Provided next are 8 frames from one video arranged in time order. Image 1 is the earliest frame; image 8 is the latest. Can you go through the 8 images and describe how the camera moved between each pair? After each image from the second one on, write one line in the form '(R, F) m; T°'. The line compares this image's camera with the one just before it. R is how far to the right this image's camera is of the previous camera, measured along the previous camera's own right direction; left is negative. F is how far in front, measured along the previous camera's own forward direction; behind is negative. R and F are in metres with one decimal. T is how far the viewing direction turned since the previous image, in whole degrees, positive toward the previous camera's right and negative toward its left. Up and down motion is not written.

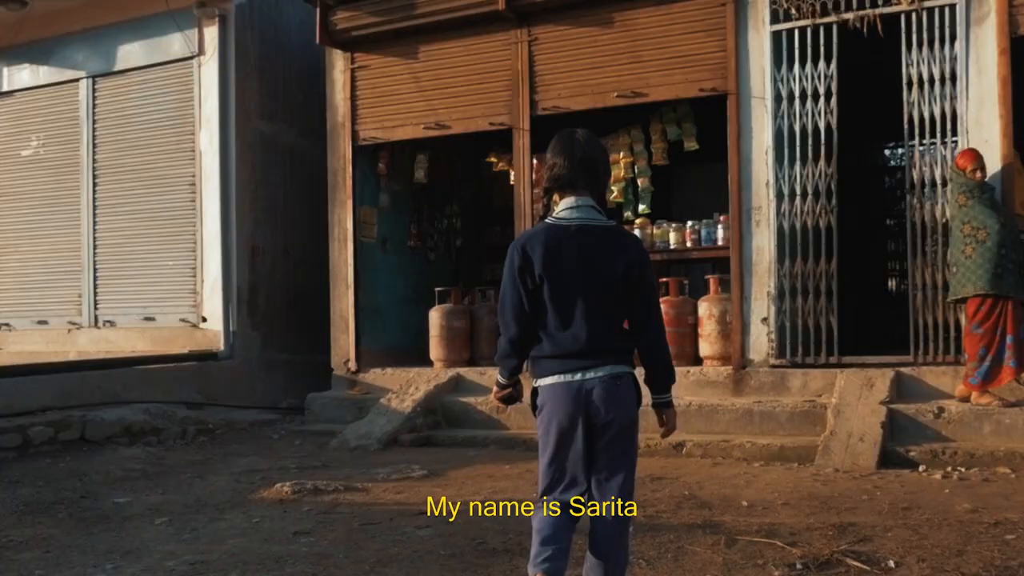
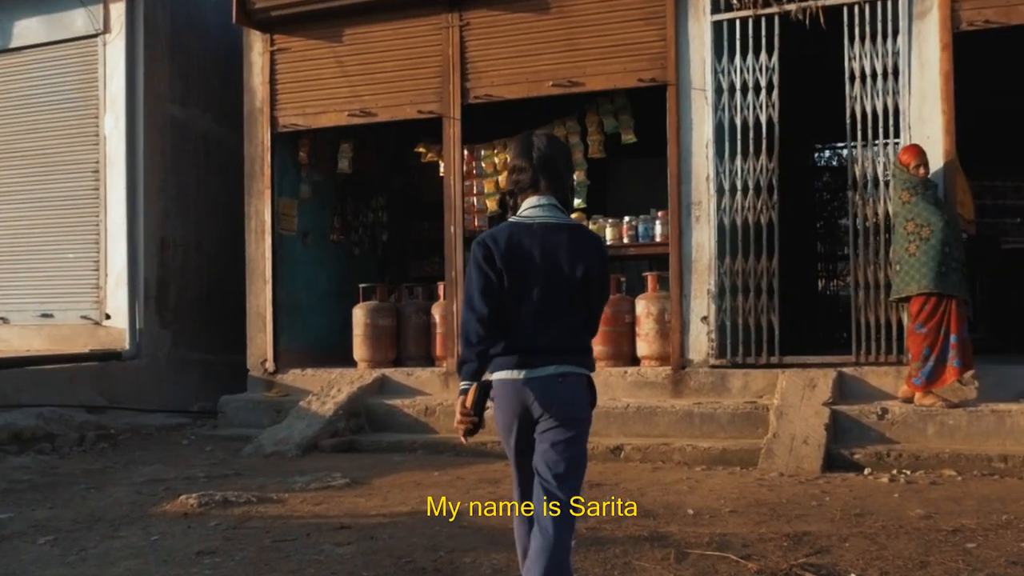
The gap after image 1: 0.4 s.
(0.0, +0.4) m; +4°
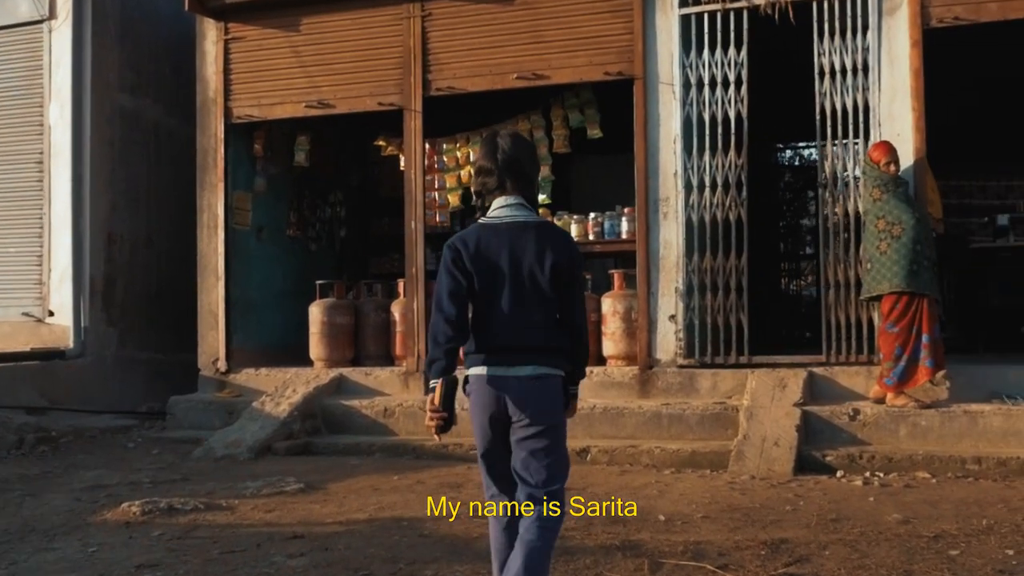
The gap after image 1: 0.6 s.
(0.0, +0.2) m; +2°
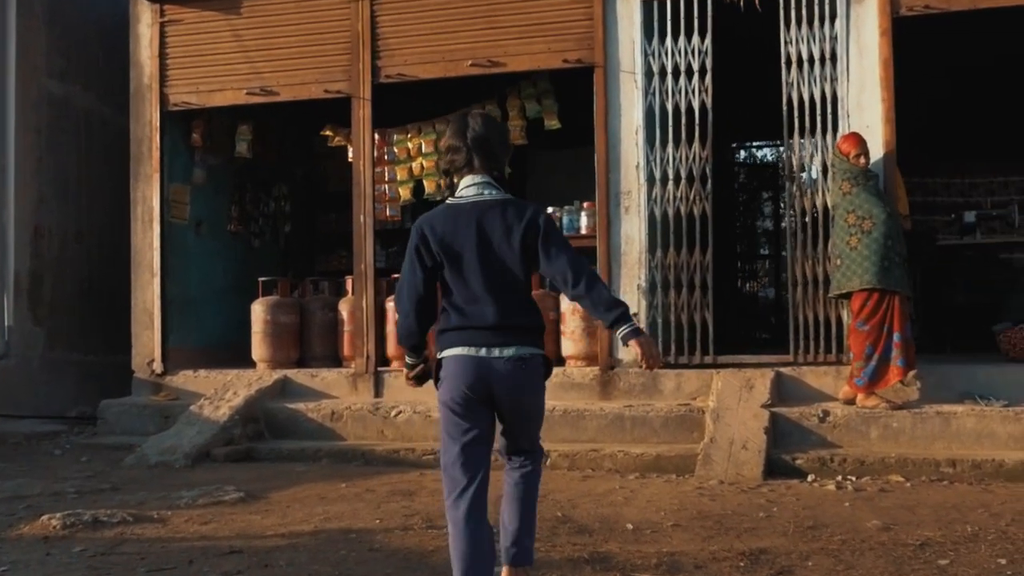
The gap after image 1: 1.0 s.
(0.0, +0.4) m; +3°
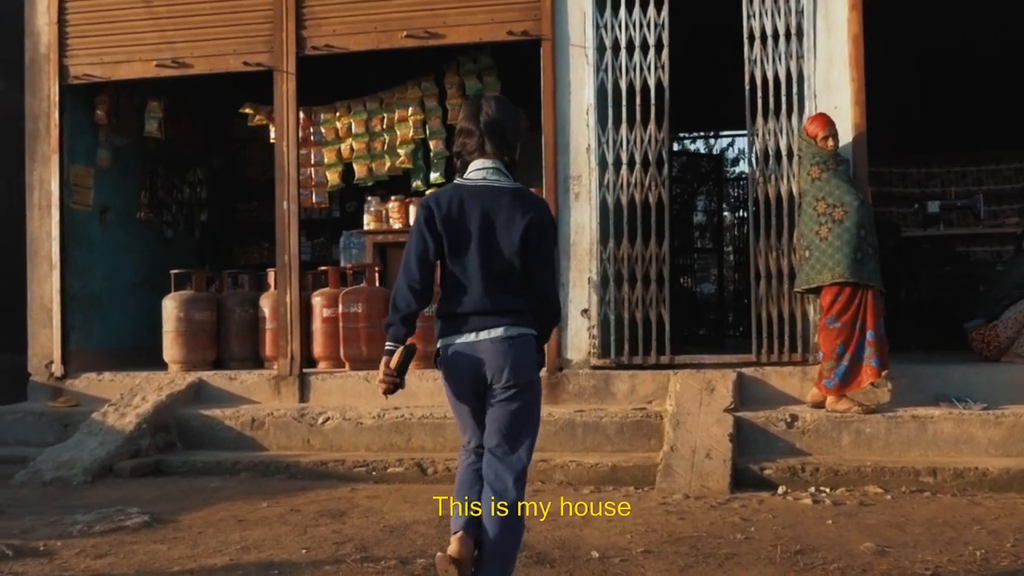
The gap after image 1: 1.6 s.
(-0.1, +0.6) m; +4°
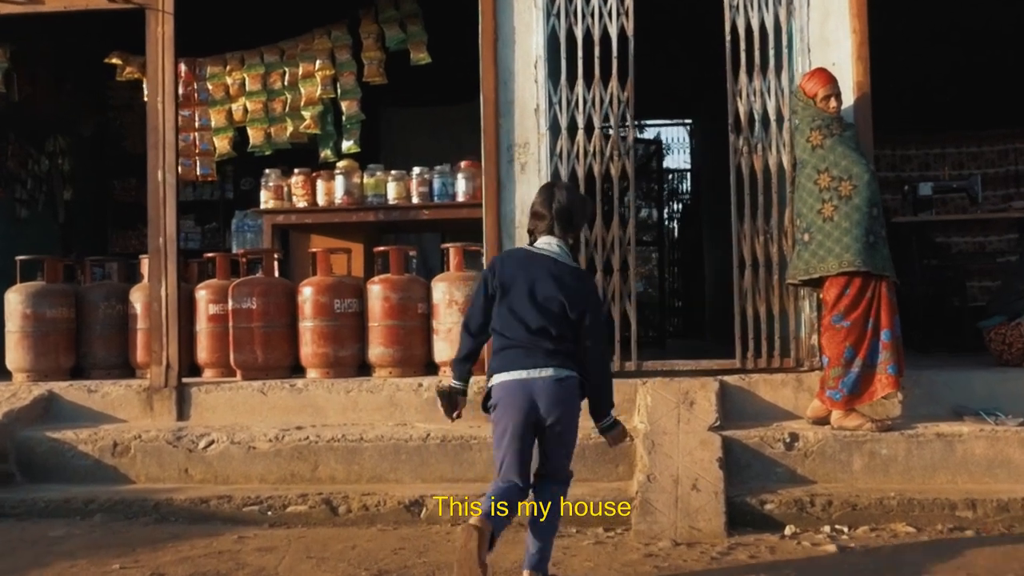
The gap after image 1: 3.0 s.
(-0.1, +1.2) m; +5°
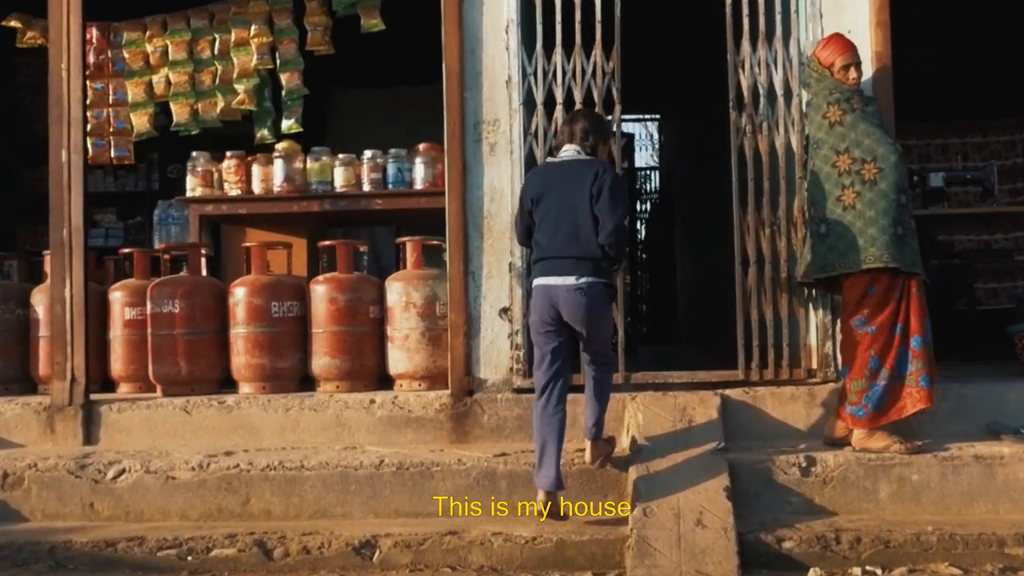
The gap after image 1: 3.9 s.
(-0.1, +0.7) m; +3°
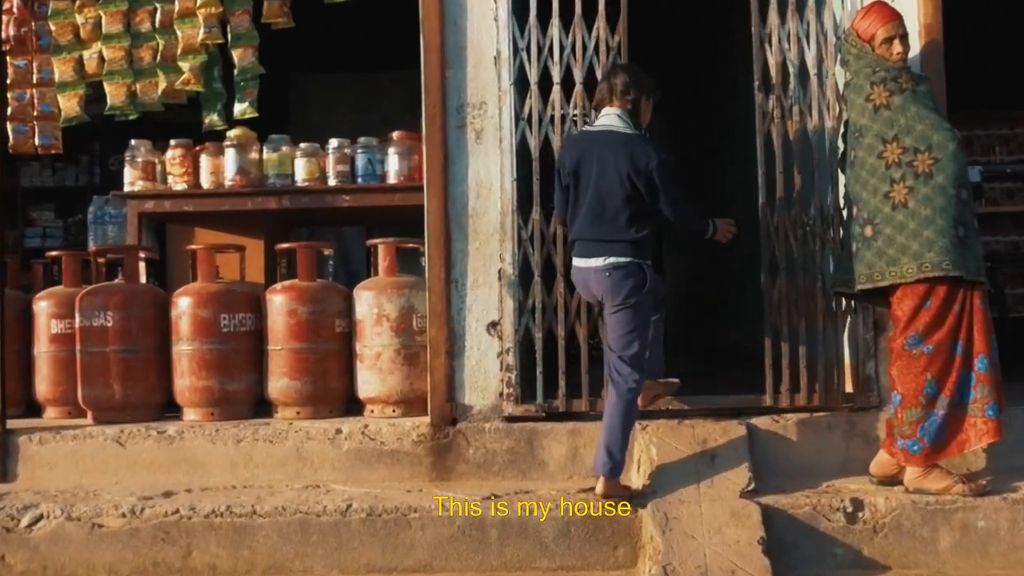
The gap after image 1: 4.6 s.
(-0.1, +0.7) m; +2°
